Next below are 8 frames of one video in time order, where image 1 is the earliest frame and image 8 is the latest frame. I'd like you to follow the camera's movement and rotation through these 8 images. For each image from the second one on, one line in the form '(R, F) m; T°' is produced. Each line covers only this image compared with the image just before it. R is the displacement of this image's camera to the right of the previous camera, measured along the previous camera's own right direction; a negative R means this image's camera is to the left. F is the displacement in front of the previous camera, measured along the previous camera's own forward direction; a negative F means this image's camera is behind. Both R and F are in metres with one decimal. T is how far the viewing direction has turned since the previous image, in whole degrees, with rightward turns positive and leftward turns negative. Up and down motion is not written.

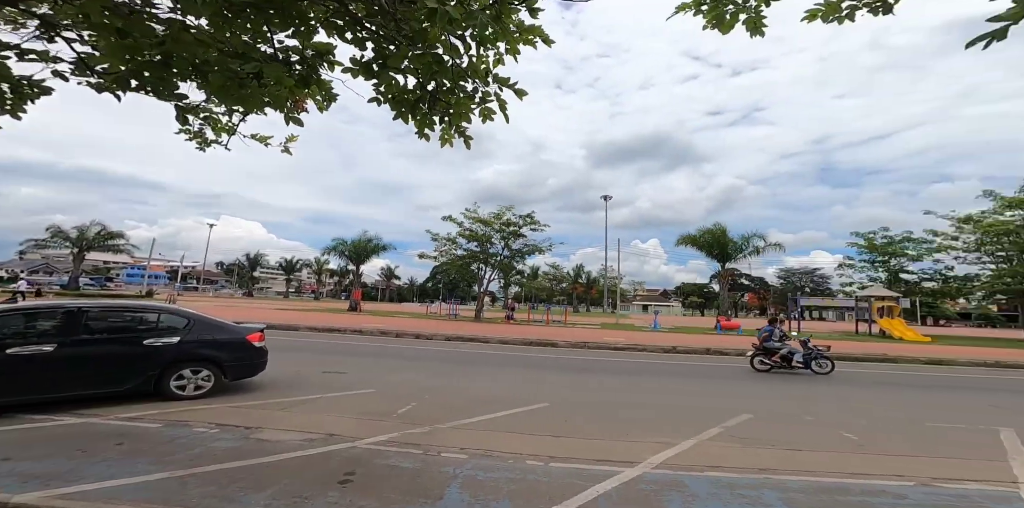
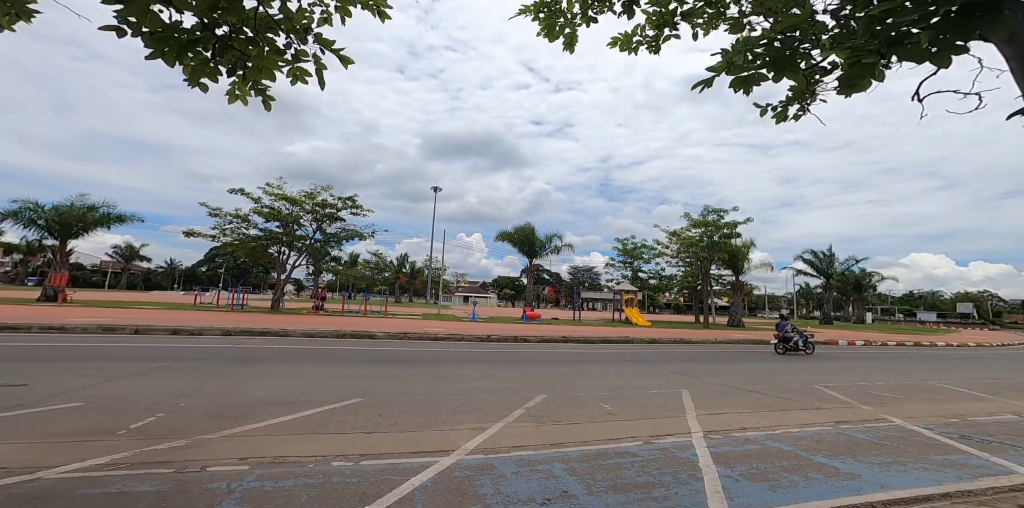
(0.0, +0.1) m; +23°
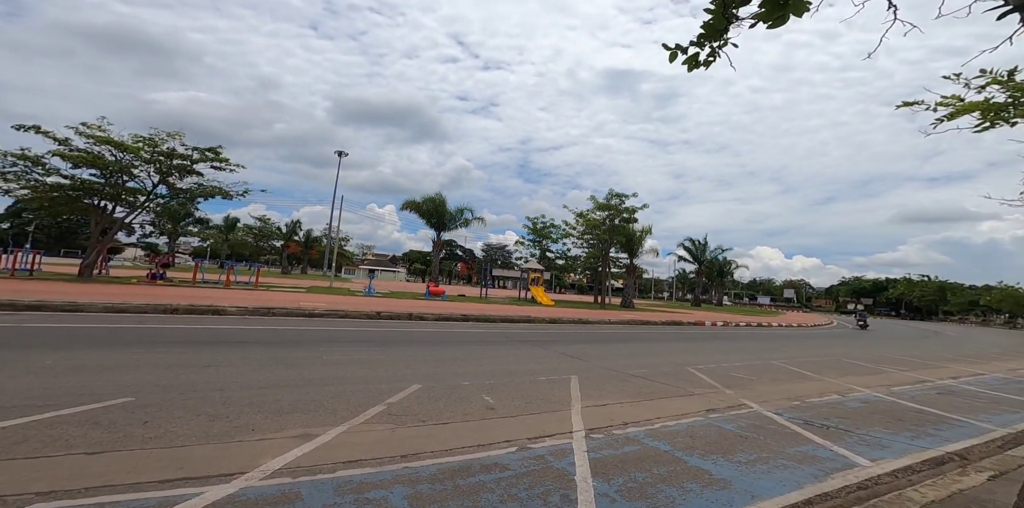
(+0.5, +0.9) m; +12°
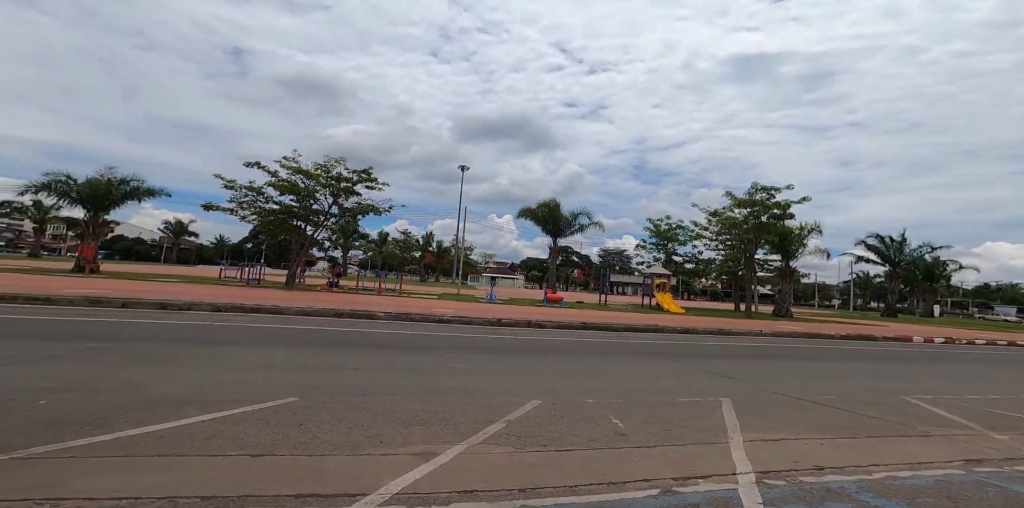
(-0.1, +0.6) m; -16°
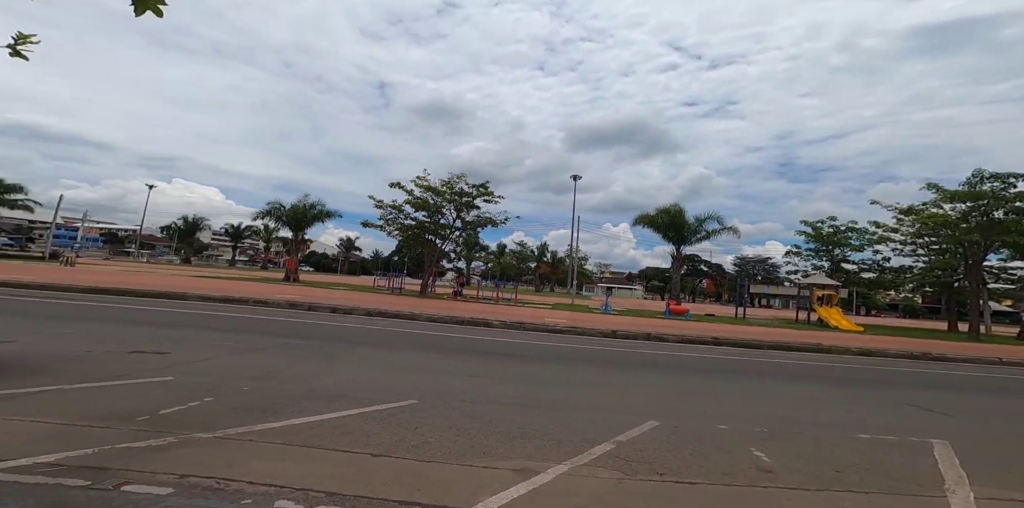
(+0.1, +0.3) m; -15°
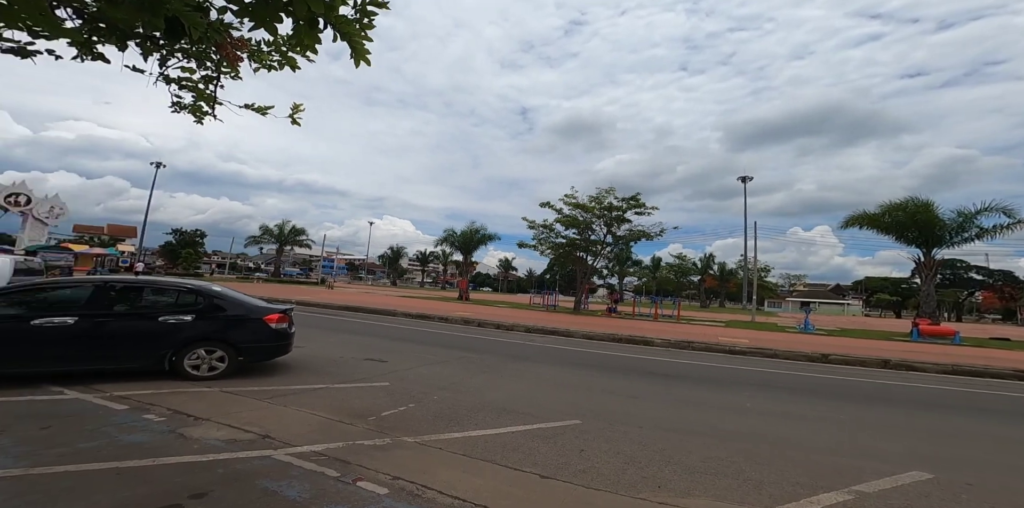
(-0.2, 0.0) m; -20°
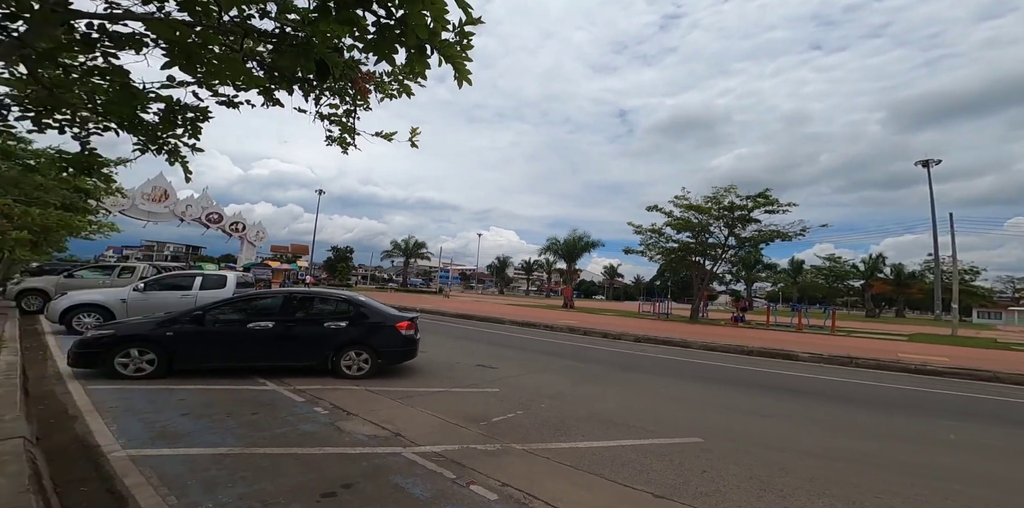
(+0.1, +0.3) m; -14°
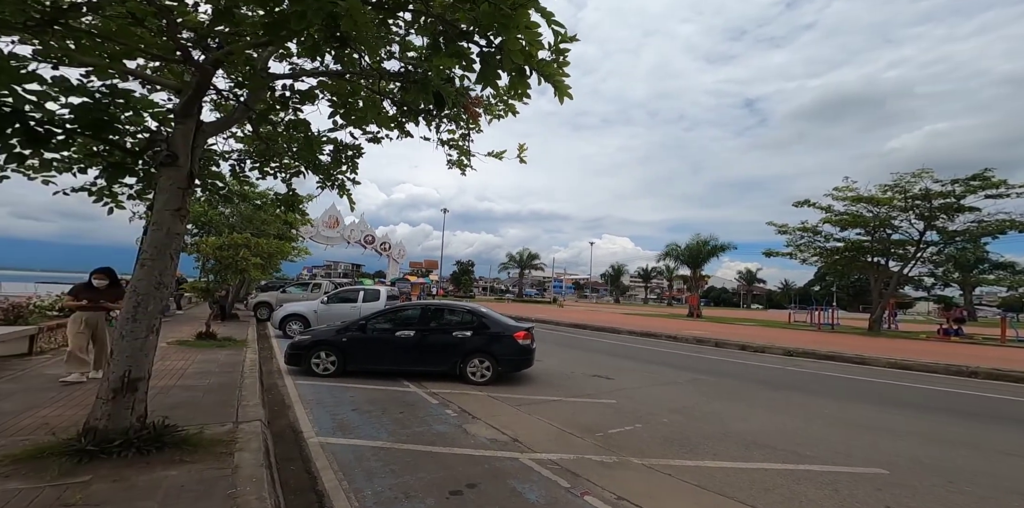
(+0.8, -0.5) m; -15°
